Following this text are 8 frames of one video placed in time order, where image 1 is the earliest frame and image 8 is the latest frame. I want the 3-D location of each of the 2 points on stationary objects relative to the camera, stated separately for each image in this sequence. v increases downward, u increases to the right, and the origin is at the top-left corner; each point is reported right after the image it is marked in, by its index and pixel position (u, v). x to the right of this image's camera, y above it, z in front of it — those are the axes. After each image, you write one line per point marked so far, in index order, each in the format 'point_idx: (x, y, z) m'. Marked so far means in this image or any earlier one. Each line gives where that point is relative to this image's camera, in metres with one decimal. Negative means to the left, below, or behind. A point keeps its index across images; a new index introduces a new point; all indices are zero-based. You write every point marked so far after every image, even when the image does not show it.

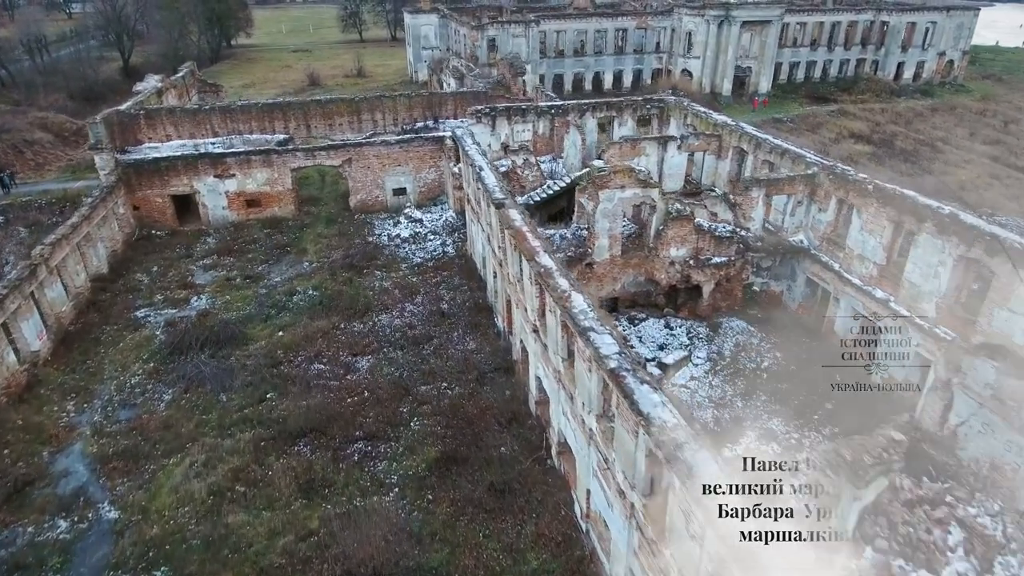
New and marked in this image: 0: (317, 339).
0: (-3.9, -1.0, +13.7) m
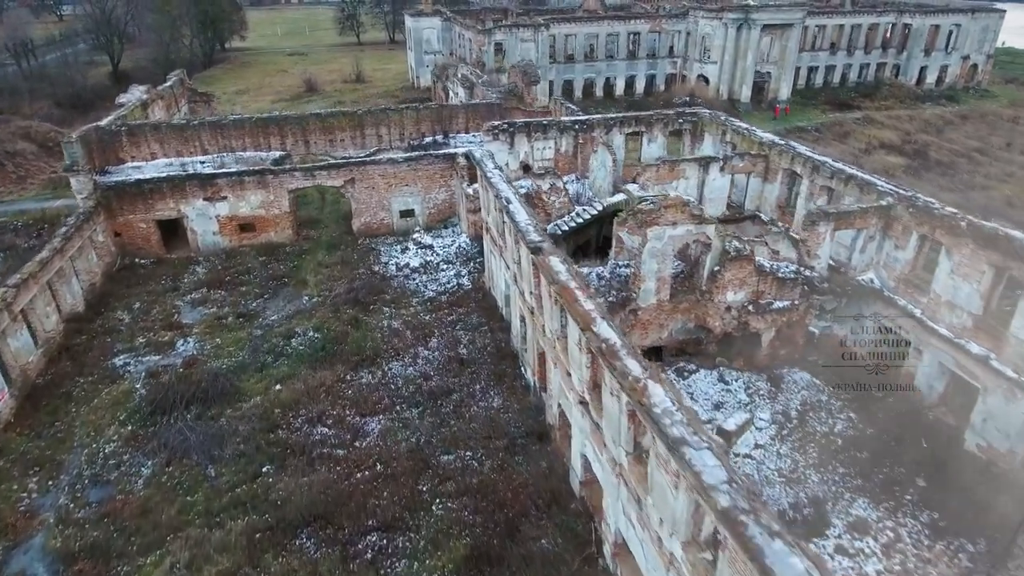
0: (-3.3, -1.9, +12.0) m
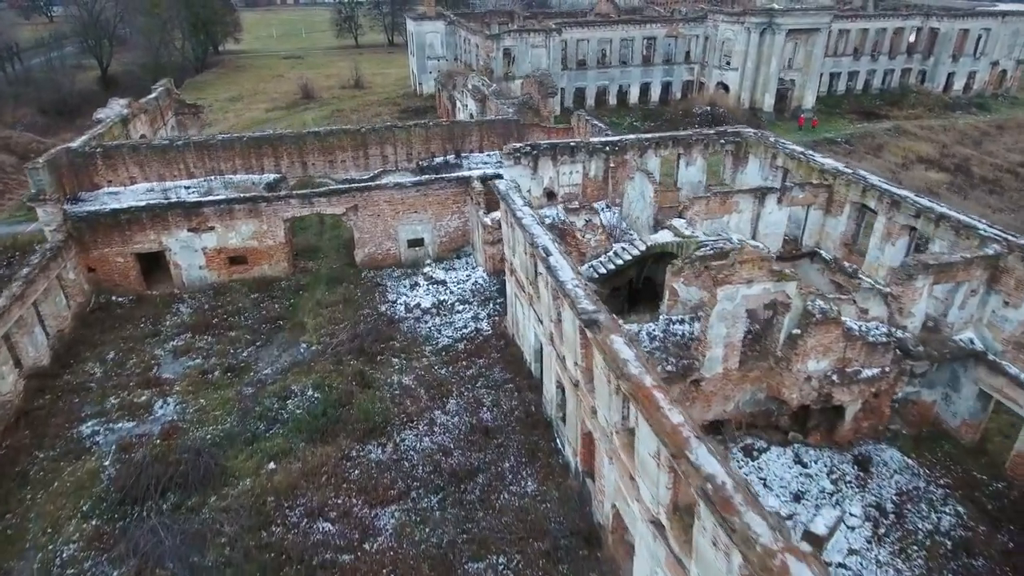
0: (-2.8, -2.8, +10.1) m
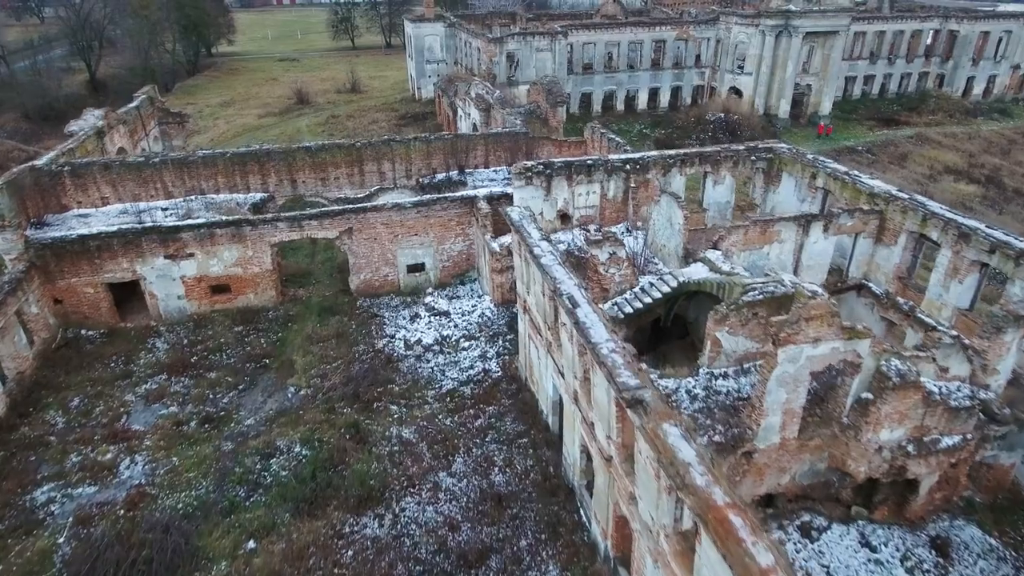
0: (-2.6, -3.4, +8.7) m
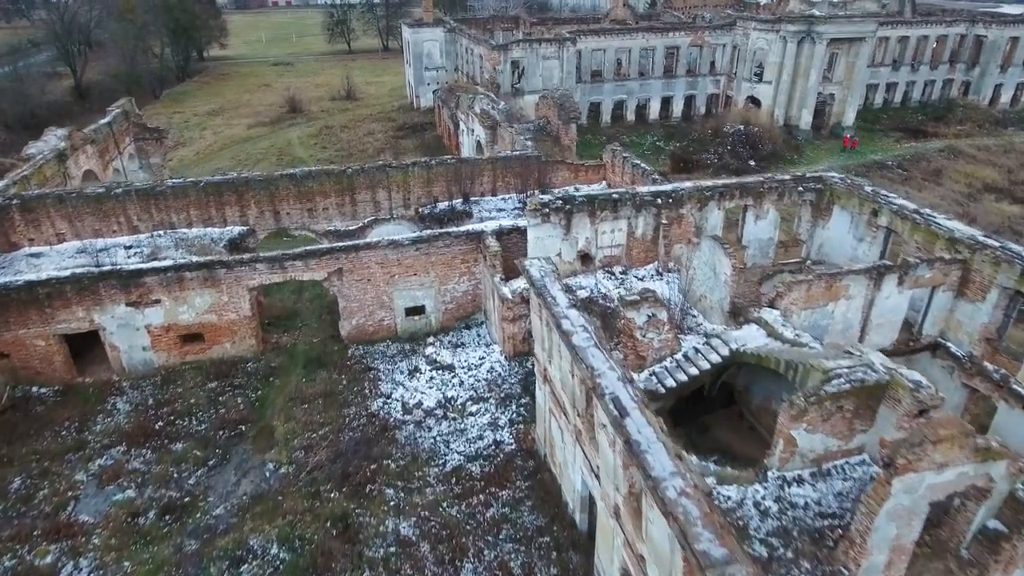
0: (-2.3, -4.3, +6.9) m
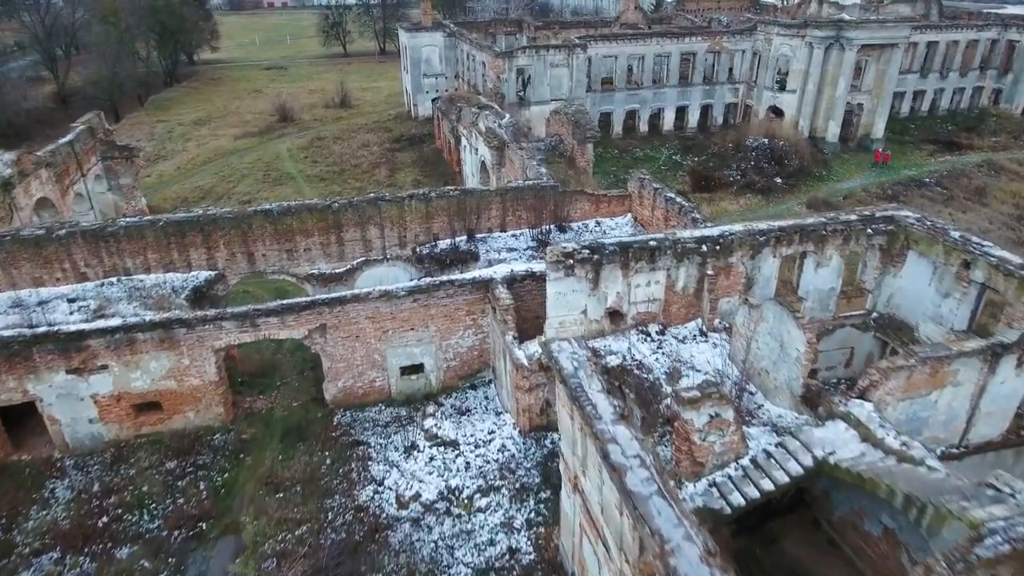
0: (-2.1, -5.3, +4.9) m
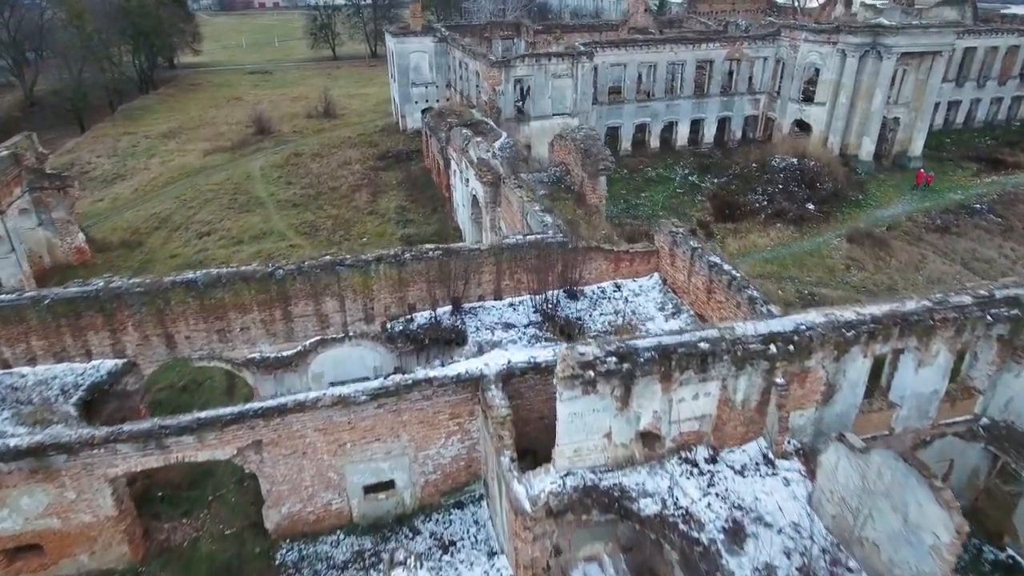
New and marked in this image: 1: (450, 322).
0: (-2.1, -6.5, +2.2) m
1: (-0.9, -0.5, +9.7) m
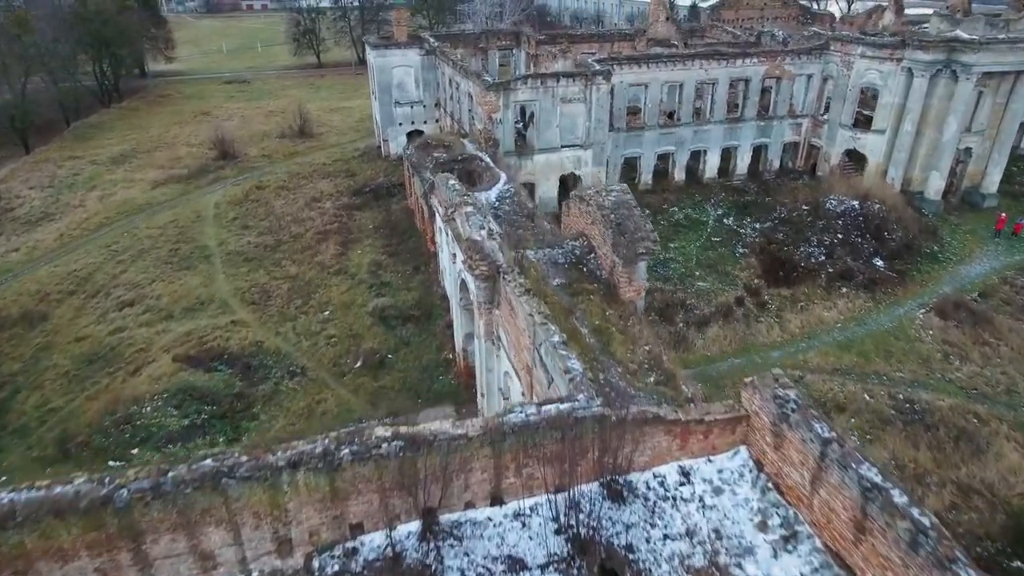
0: (-1.9, -8.3, -1.6) m
1: (-0.8, -2.3, +5.9) m
